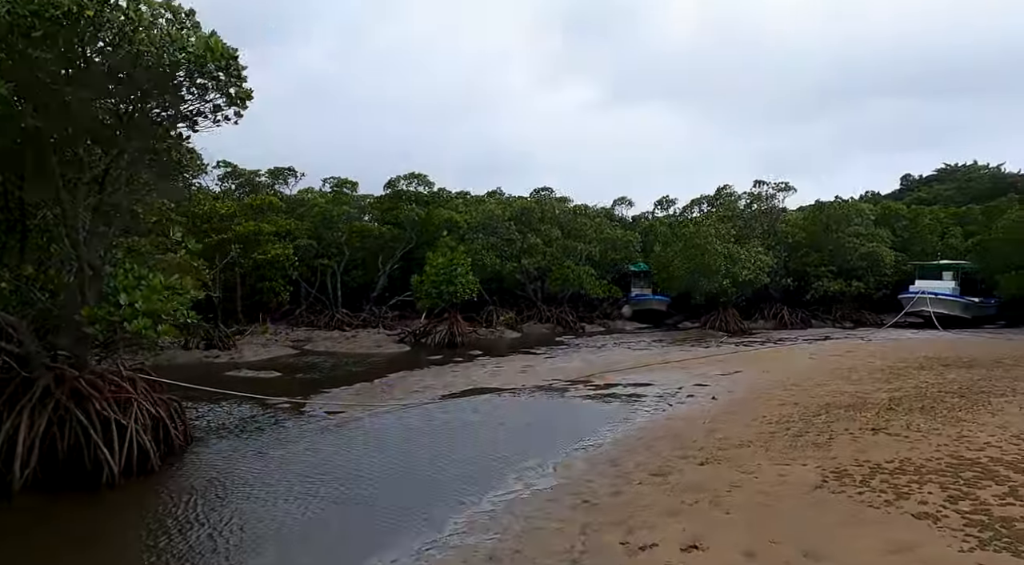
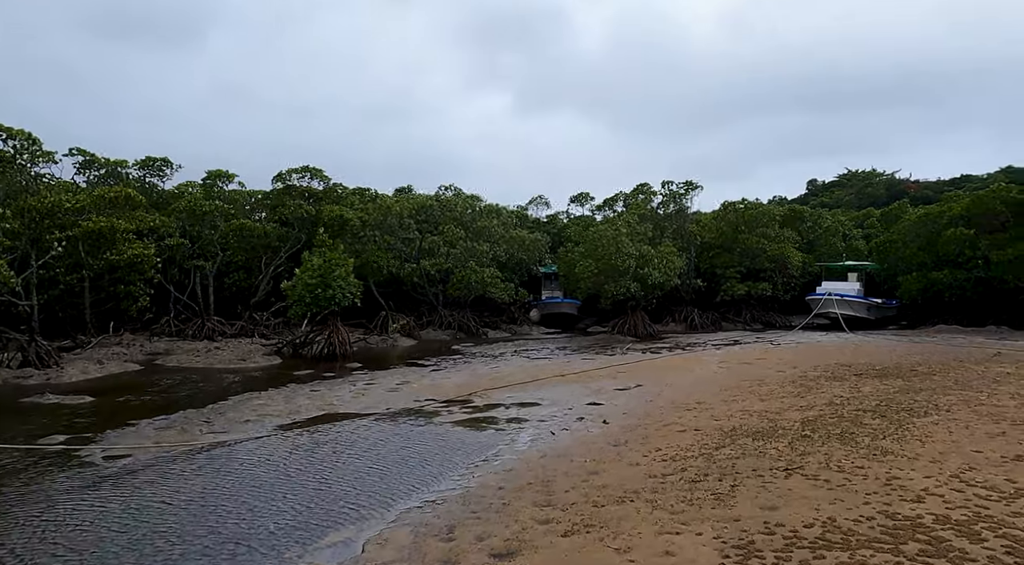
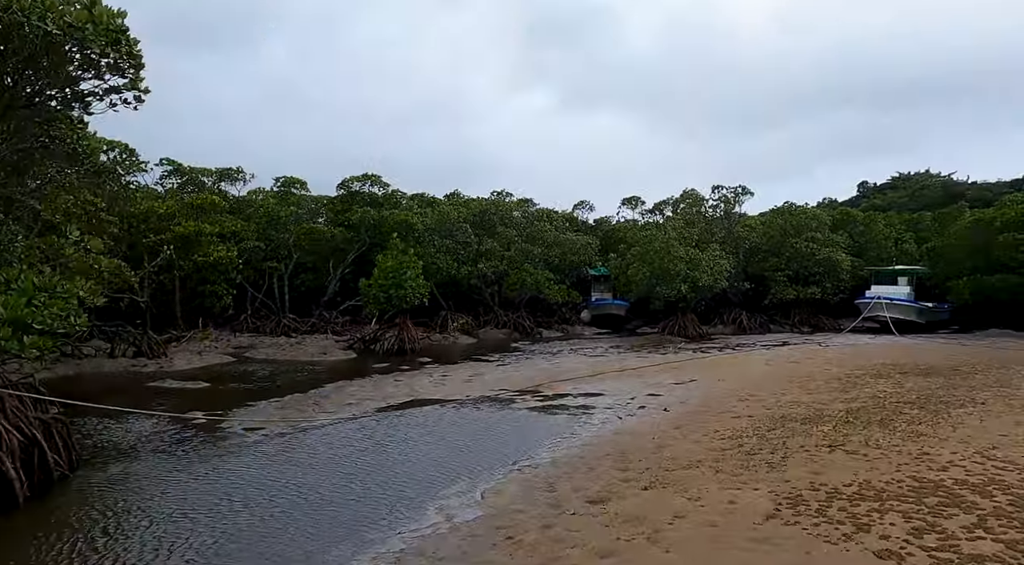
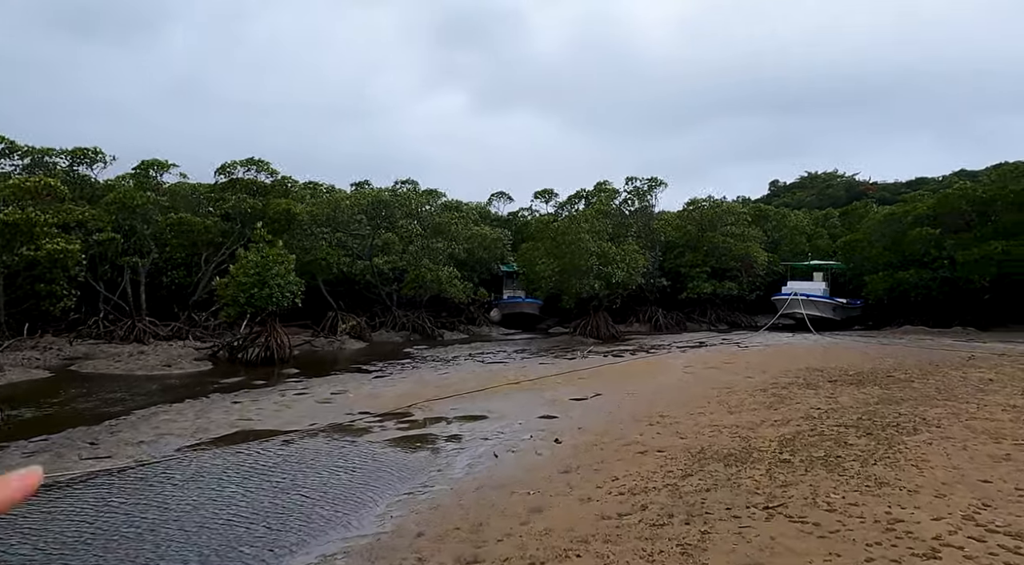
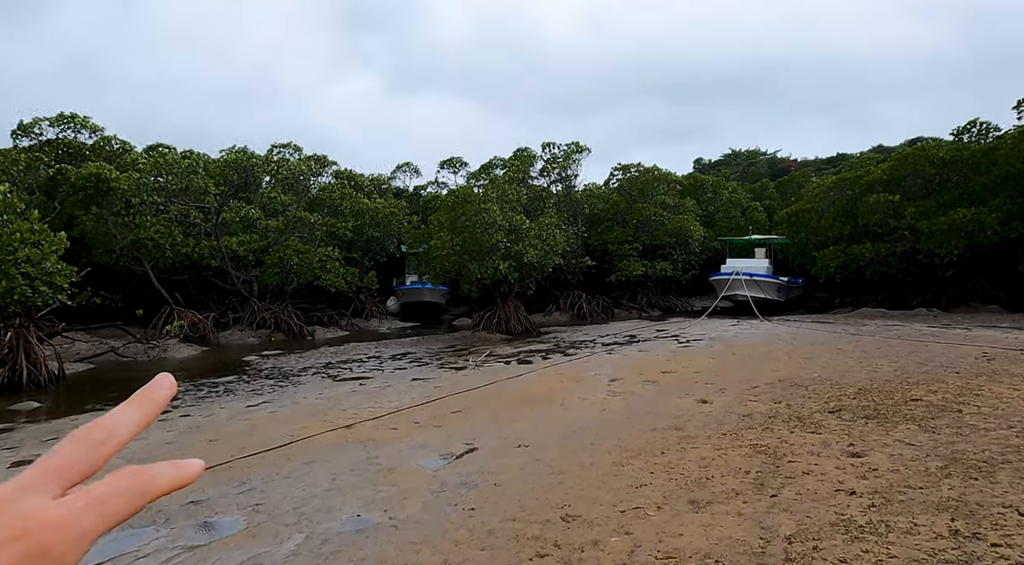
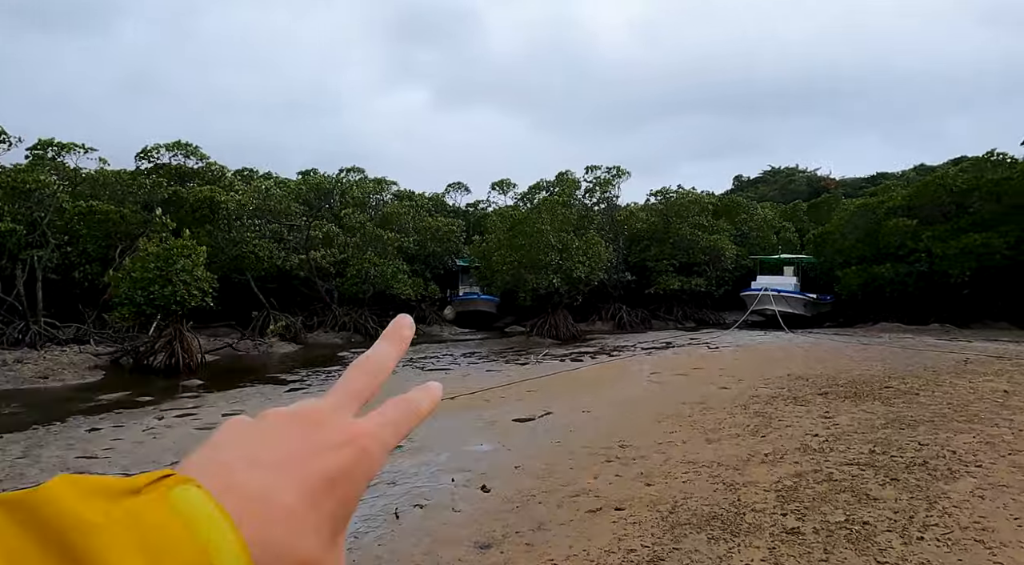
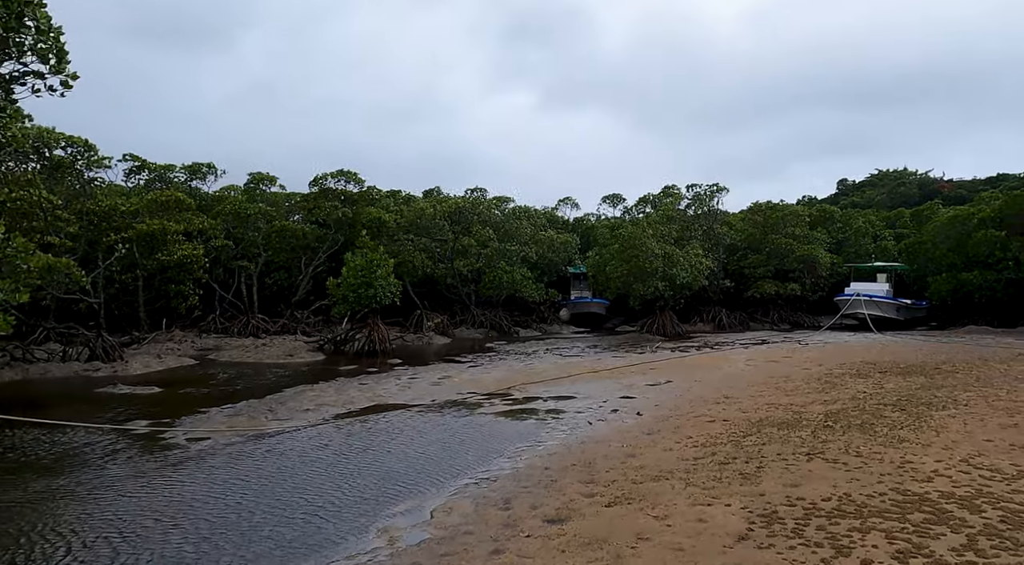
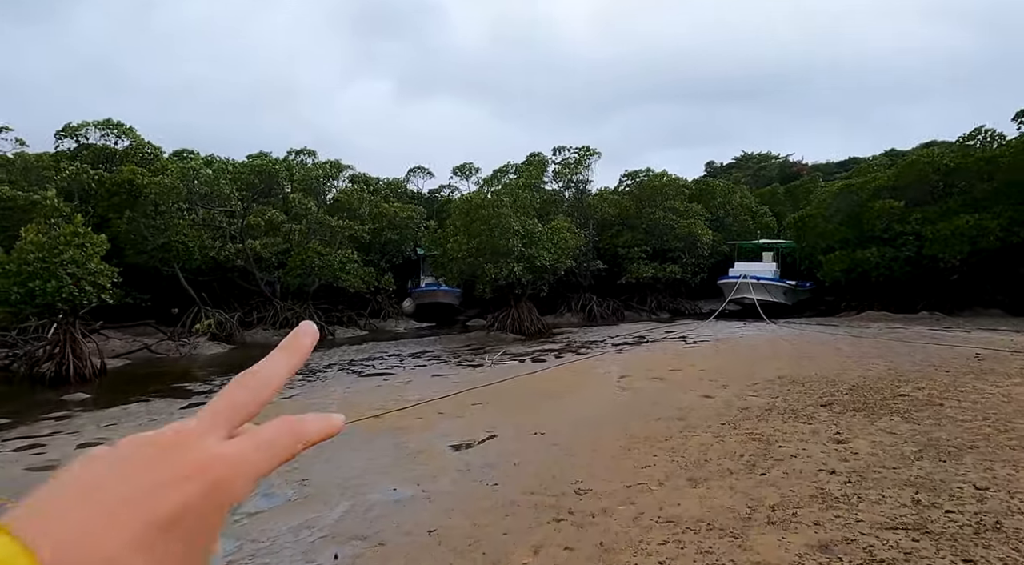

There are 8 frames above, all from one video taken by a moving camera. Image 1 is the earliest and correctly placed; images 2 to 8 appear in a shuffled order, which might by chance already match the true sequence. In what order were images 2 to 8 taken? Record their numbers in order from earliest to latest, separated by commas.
3, 7, 2, 4, 6, 8, 5
